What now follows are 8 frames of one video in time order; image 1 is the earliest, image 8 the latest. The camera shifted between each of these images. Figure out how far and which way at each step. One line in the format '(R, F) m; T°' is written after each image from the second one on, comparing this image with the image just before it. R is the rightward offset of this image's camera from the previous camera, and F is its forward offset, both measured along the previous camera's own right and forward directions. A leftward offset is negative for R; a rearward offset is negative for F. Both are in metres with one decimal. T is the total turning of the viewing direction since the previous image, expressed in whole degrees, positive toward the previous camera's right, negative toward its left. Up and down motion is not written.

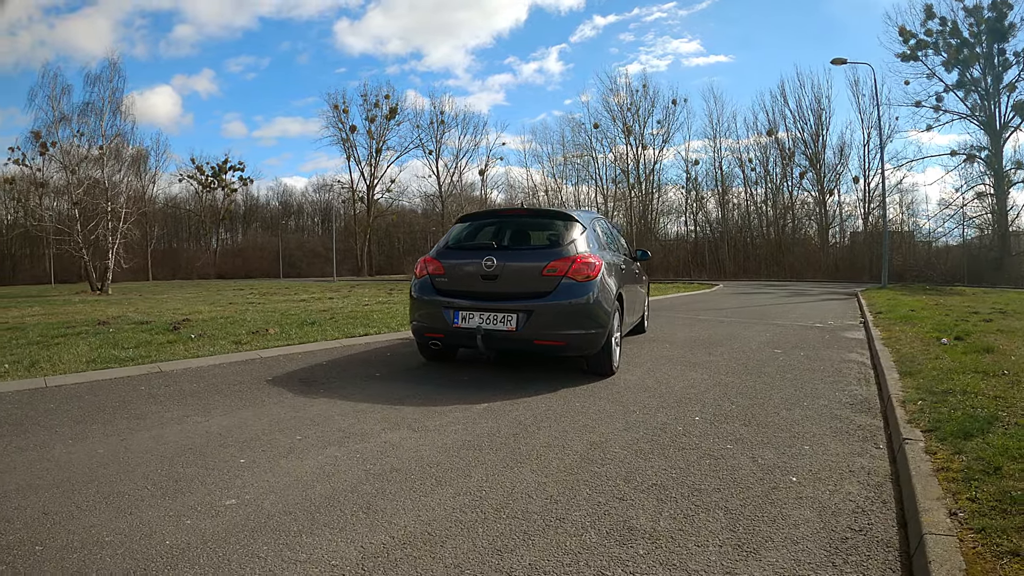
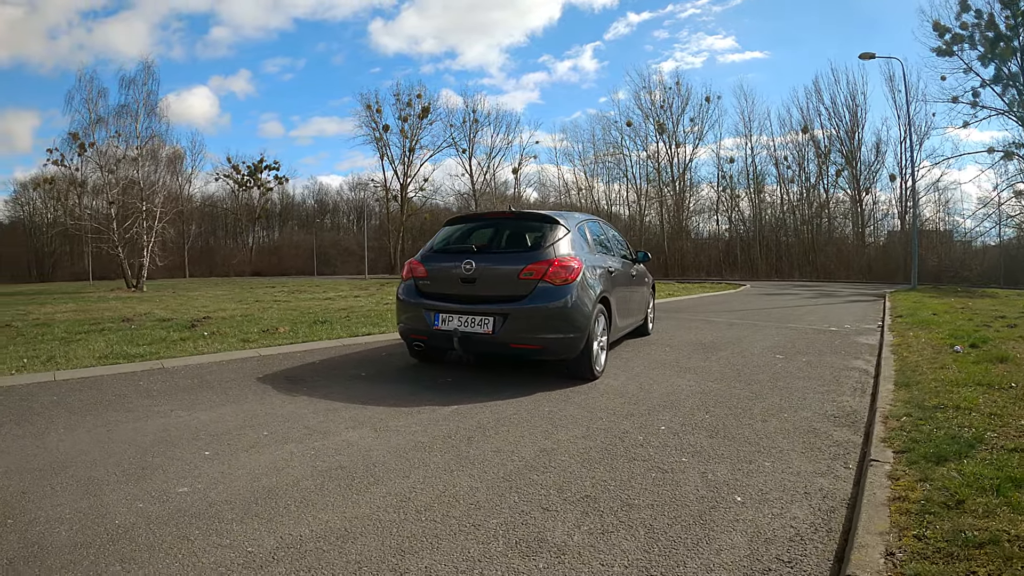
(+0.4, +0.1) m; -2°
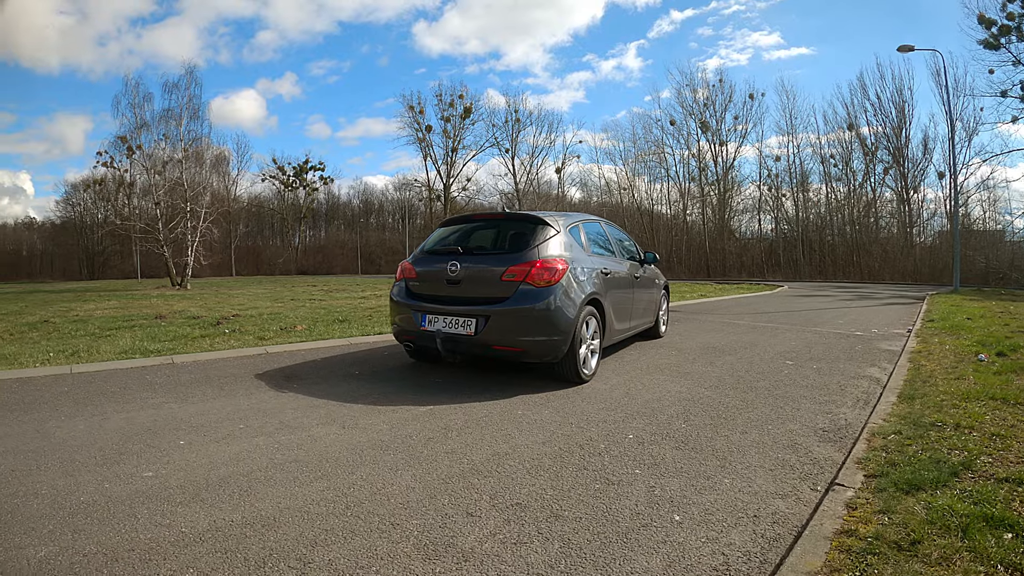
(+0.4, +0.1) m; -3°
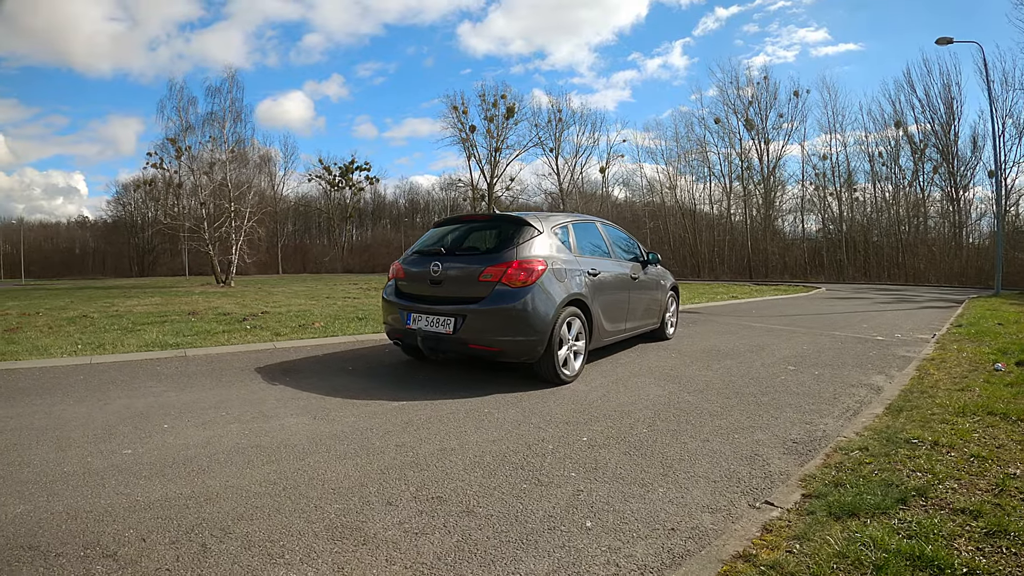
(+0.4, 0.0) m; -3°
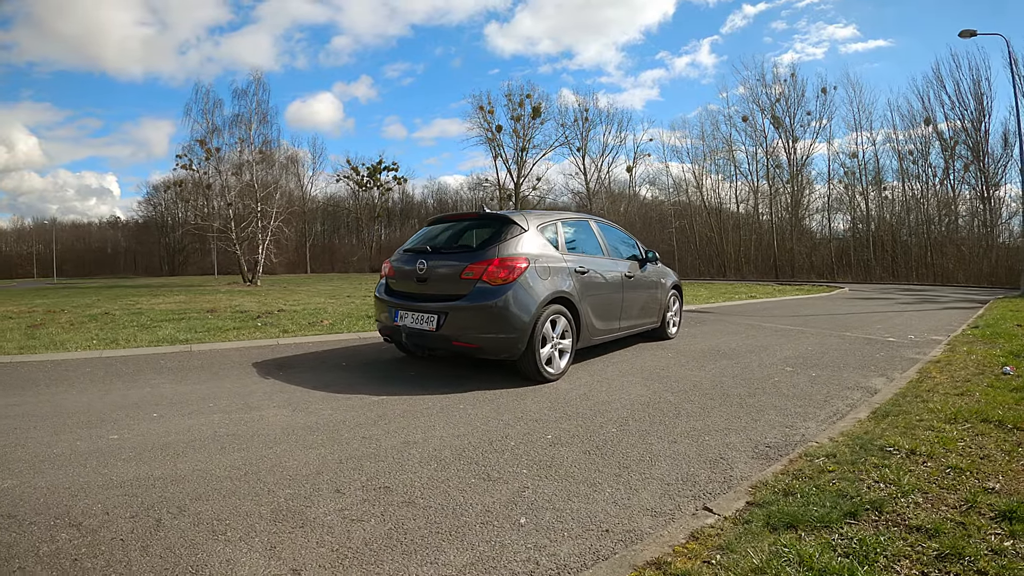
(+0.3, 0.0) m; -2°
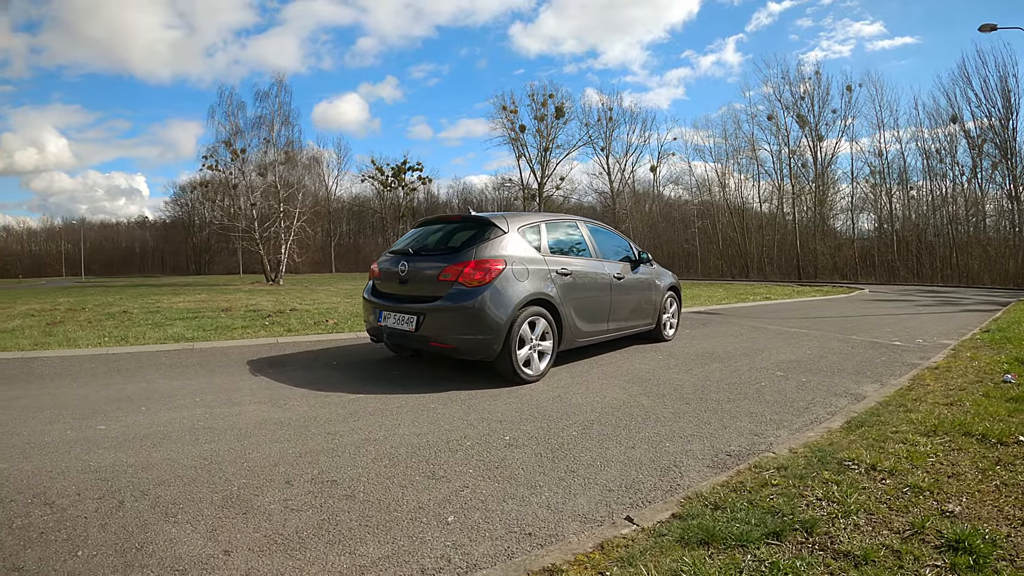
(+0.3, -0.1) m; -2°
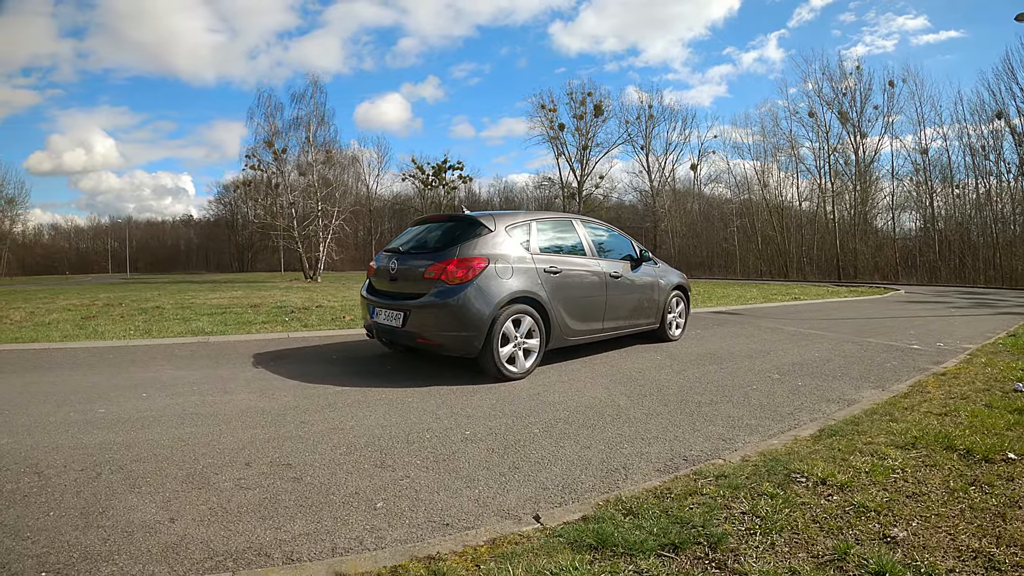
(+0.4, -0.1) m; -3°
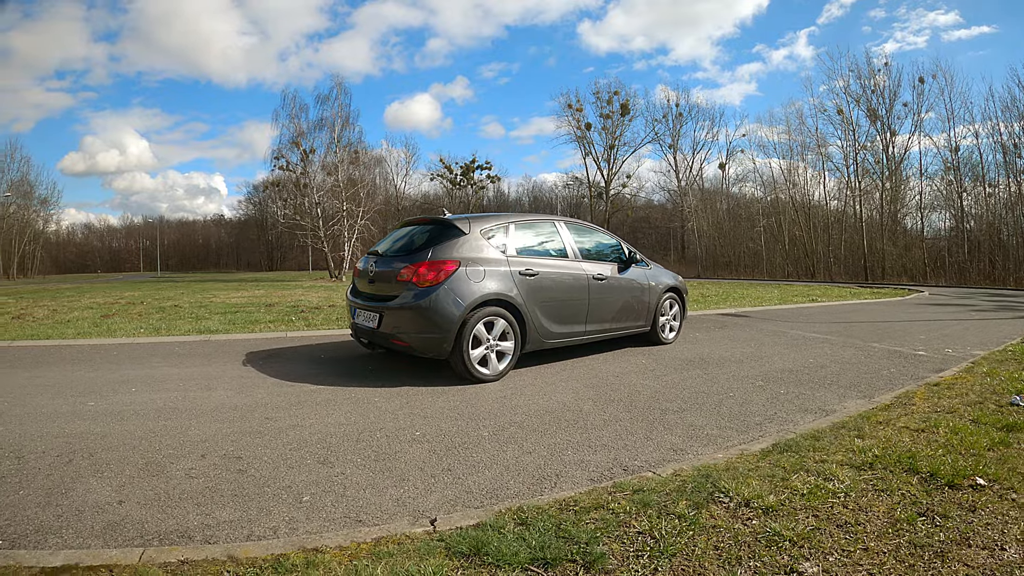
(+0.4, -0.1) m; -2°
